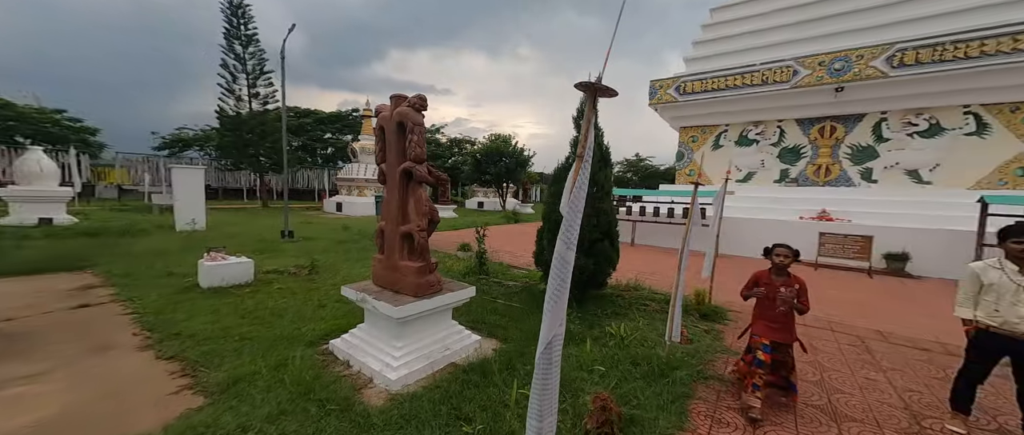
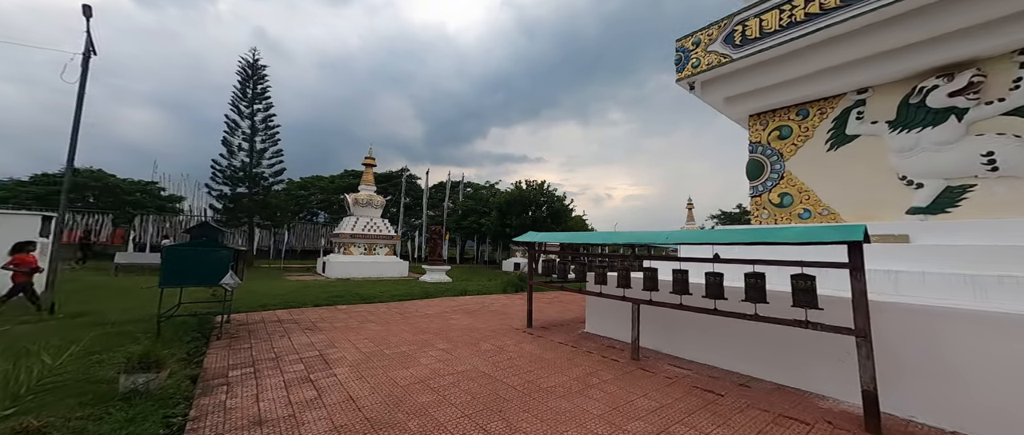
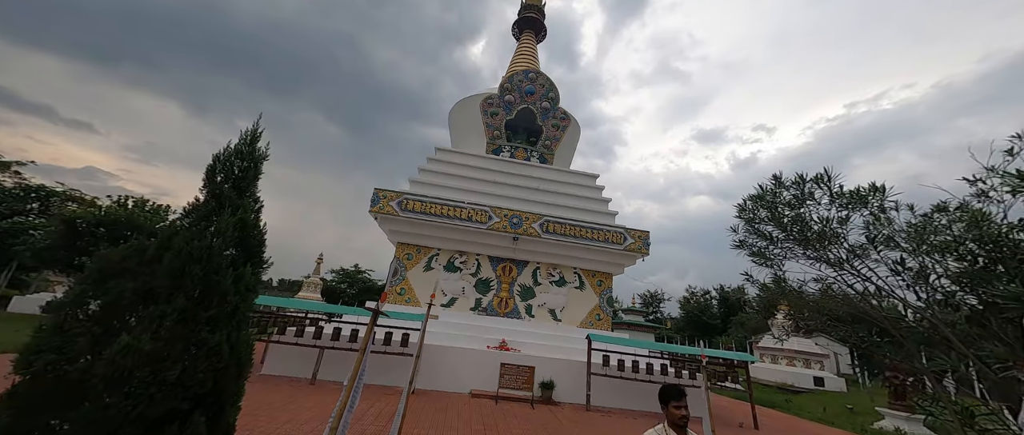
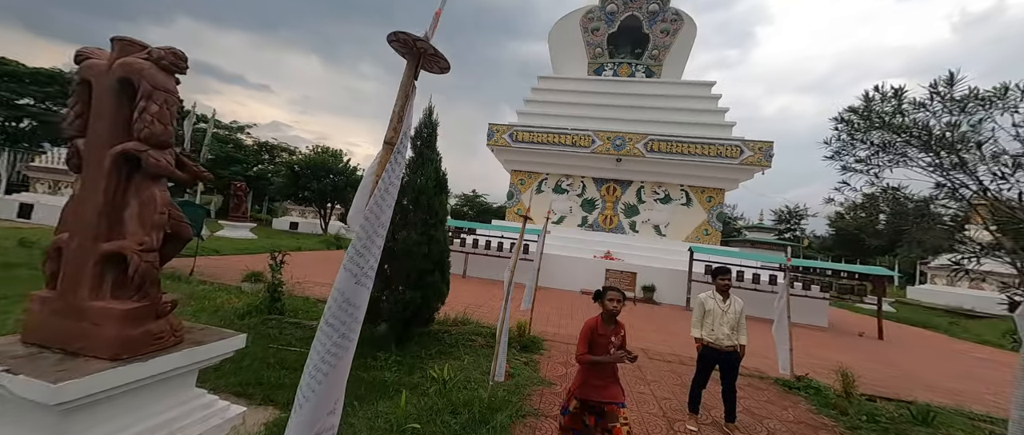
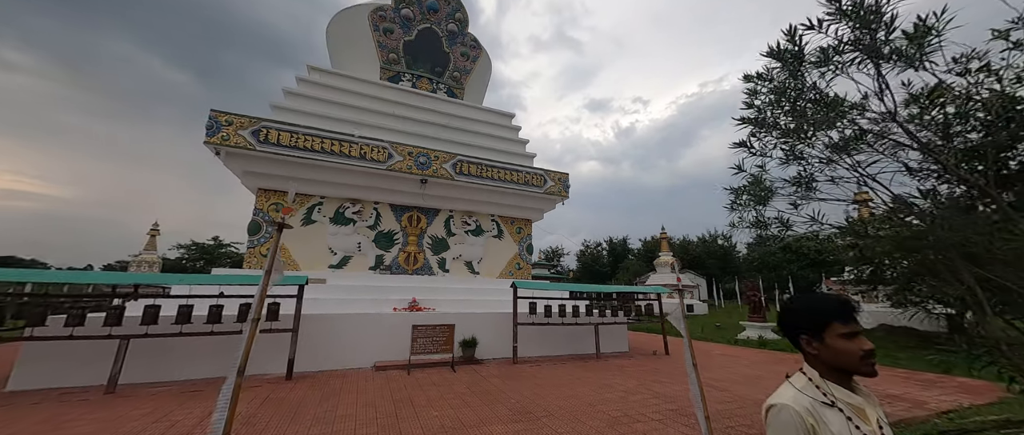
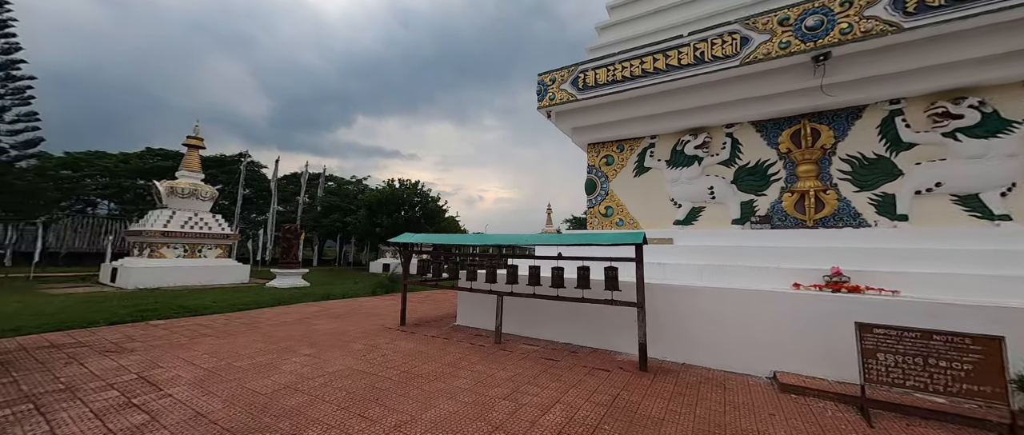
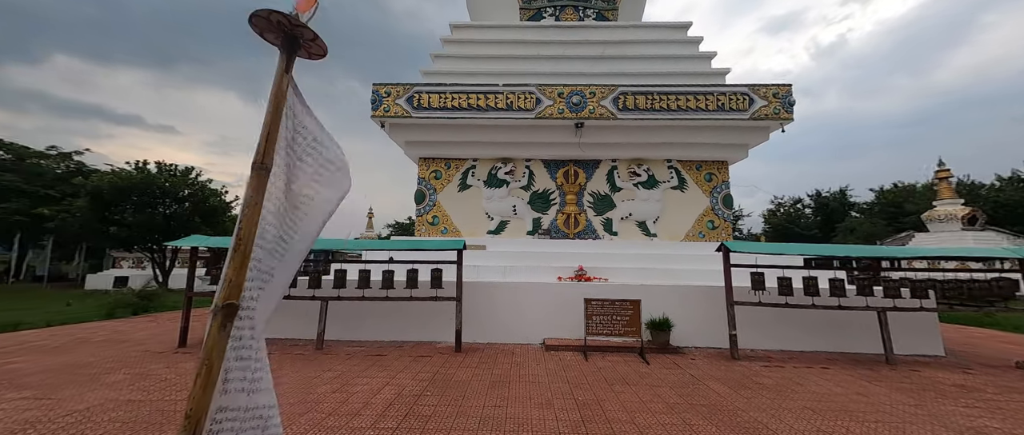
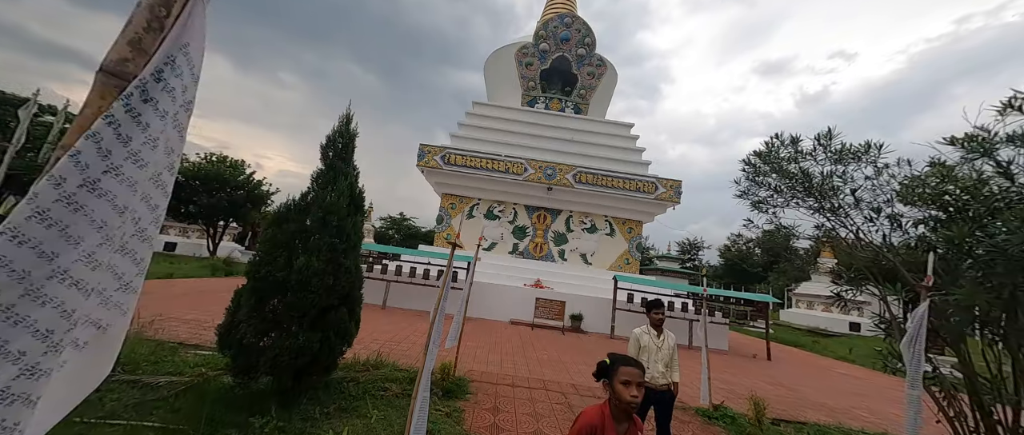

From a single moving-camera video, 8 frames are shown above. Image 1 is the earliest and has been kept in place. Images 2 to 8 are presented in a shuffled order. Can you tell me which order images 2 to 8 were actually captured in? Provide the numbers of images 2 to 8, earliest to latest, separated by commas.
4, 8, 3, 5, 7, 6, 2
